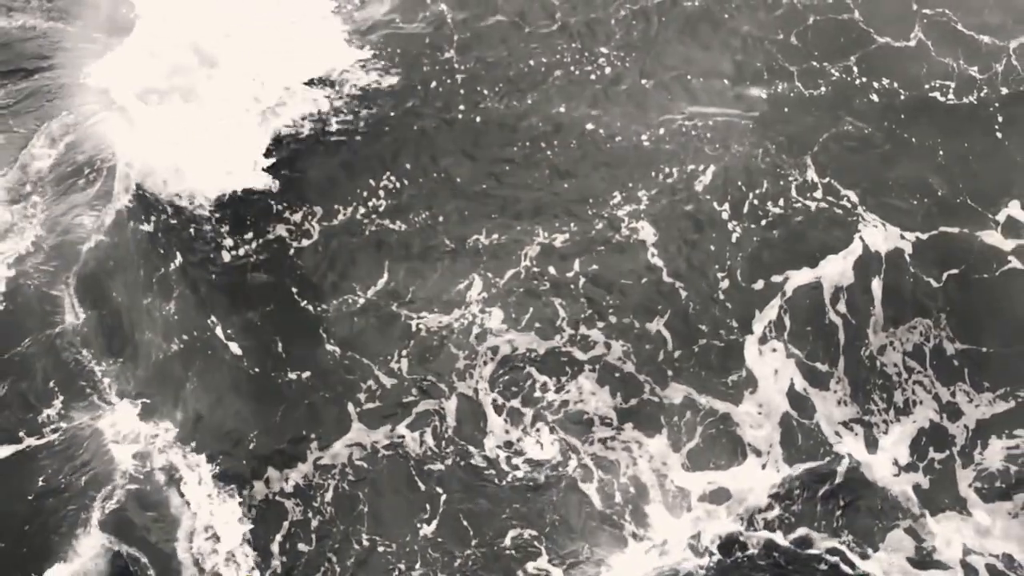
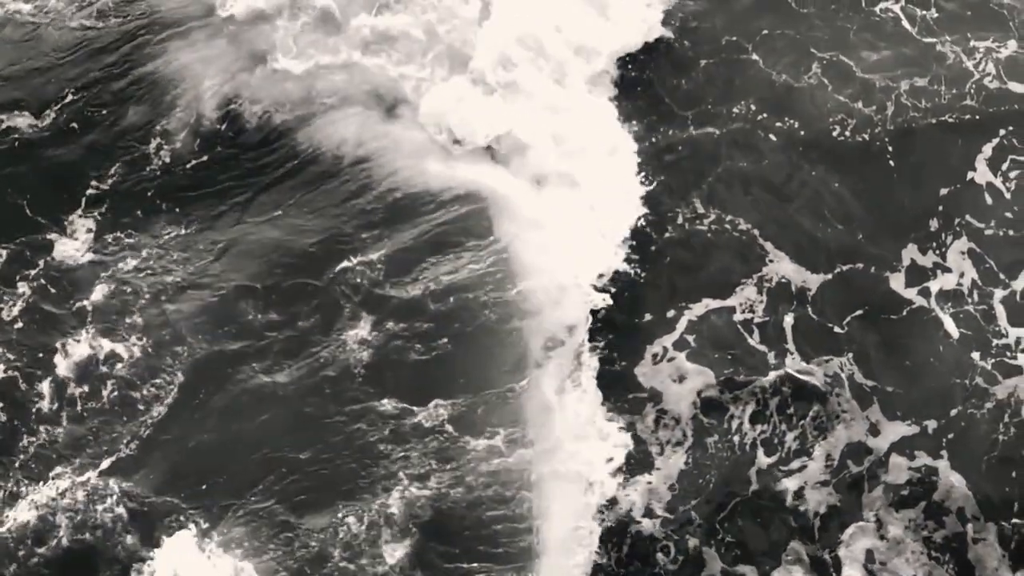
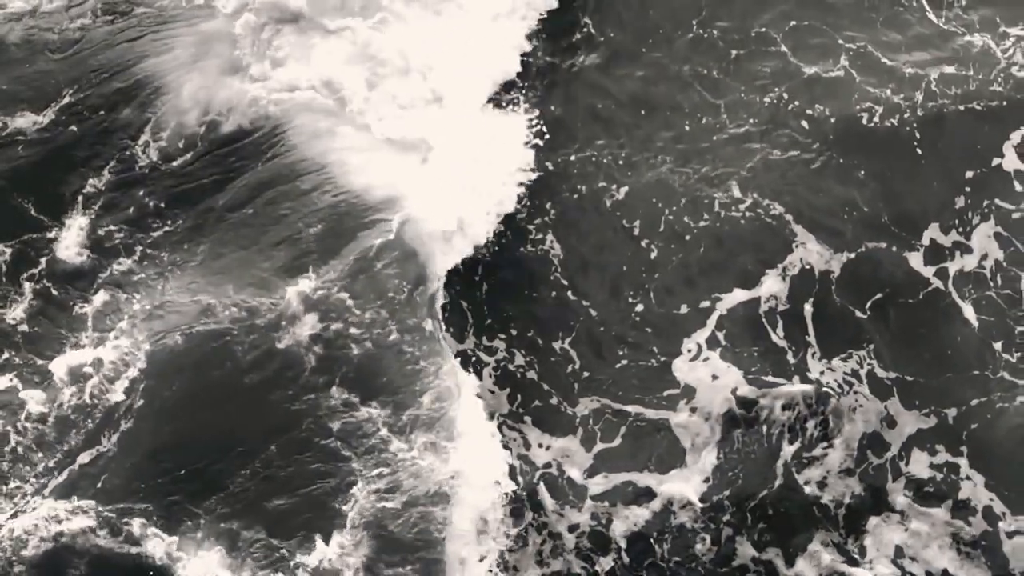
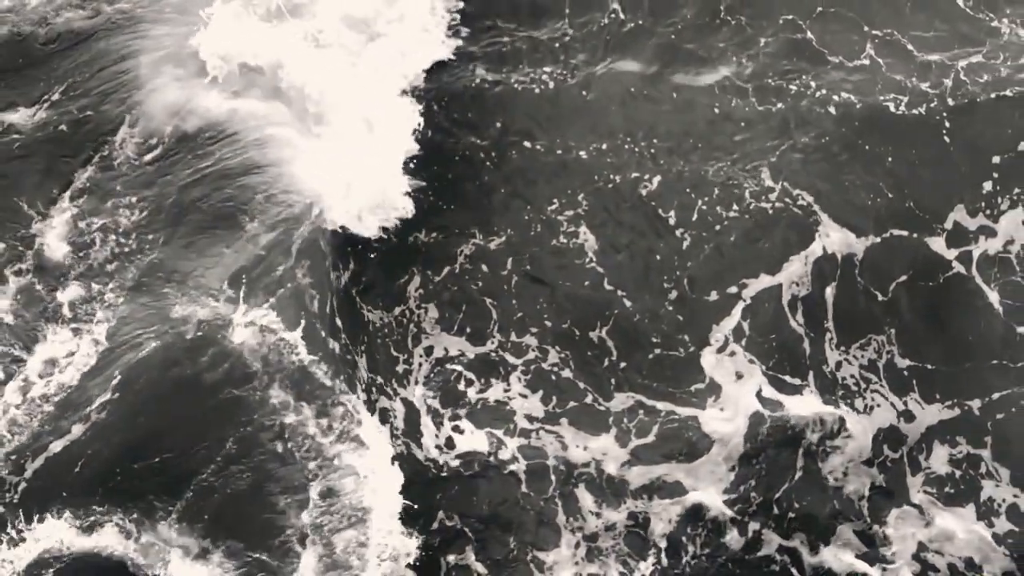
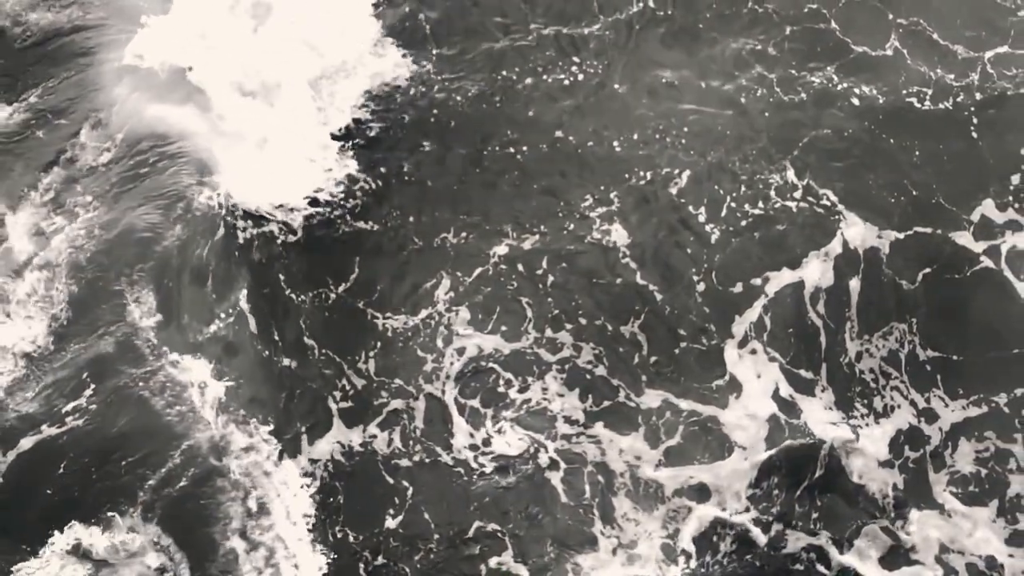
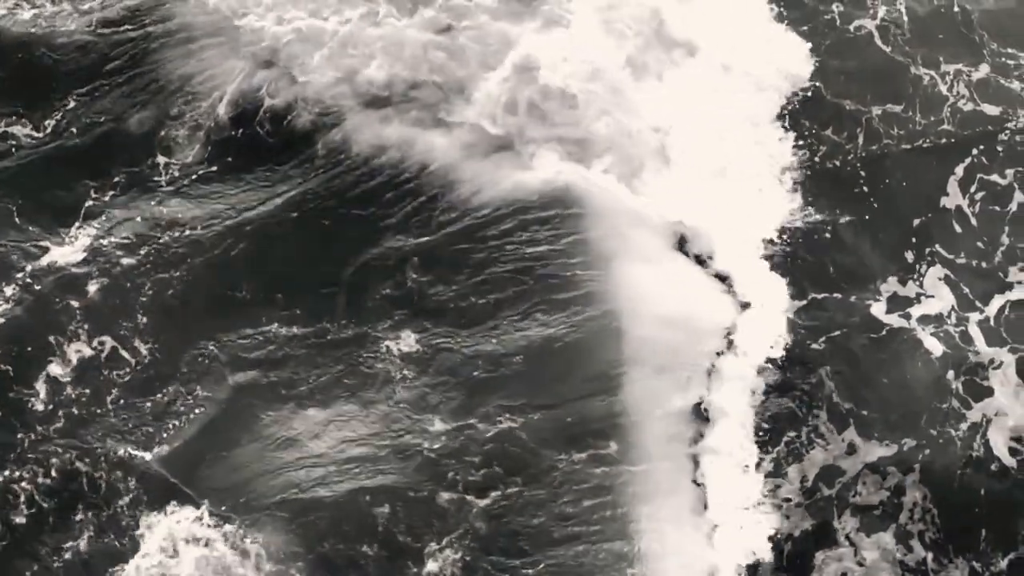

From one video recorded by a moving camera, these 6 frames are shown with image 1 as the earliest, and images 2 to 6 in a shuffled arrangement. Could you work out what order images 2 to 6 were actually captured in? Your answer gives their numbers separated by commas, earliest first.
5, 4, 3, 2, 6
